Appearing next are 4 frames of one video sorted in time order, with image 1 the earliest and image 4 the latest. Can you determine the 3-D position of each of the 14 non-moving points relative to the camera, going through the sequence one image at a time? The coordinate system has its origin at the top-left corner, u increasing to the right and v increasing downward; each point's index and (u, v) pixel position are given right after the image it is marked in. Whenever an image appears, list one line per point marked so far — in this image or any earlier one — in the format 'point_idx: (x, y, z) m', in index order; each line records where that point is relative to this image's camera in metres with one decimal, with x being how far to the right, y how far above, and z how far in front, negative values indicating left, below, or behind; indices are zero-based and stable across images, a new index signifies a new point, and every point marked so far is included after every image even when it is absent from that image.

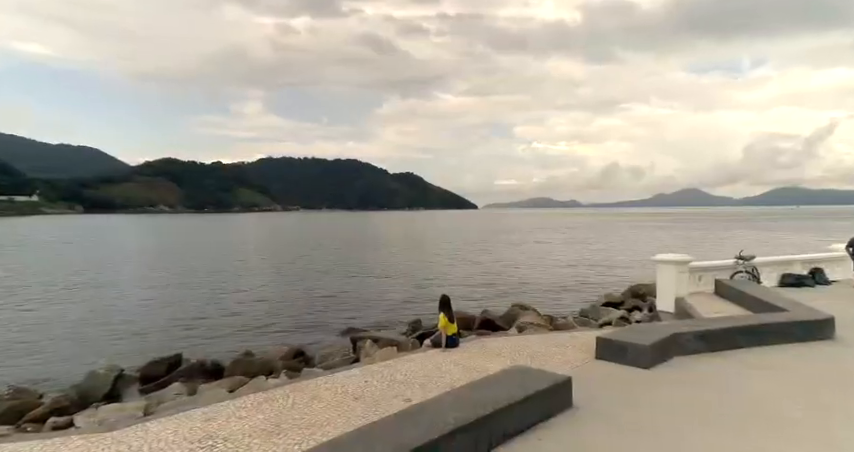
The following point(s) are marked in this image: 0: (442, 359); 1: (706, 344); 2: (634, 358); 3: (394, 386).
0: (+0.3, -2.4, +10.0) m
1: (+5.0, -2.1, +9.9) m
2: (+3.4, -2.2, +9.1) m
3: (-0.5, -2.5, +8.5) m
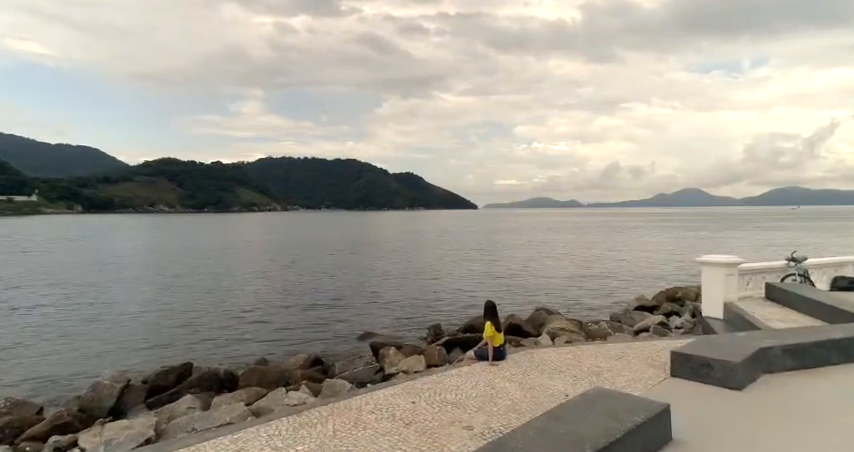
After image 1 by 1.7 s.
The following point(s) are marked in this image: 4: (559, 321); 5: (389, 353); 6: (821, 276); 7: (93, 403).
0: (+1.0, -2.3, +8.8) m
1: (+5.8, -2.1, +8.7) m
2: (+4.2, -2.2, +7.9) m
3: (+0.2, -2.4, +7.3) m
4: (+4.5, -3.2, +18.8) m
5: (-1.0, -3.3, +14.4) m
6: (+12.6, -1.6, +17.8) m
7: (-7.3, -3.9, +12.1) m
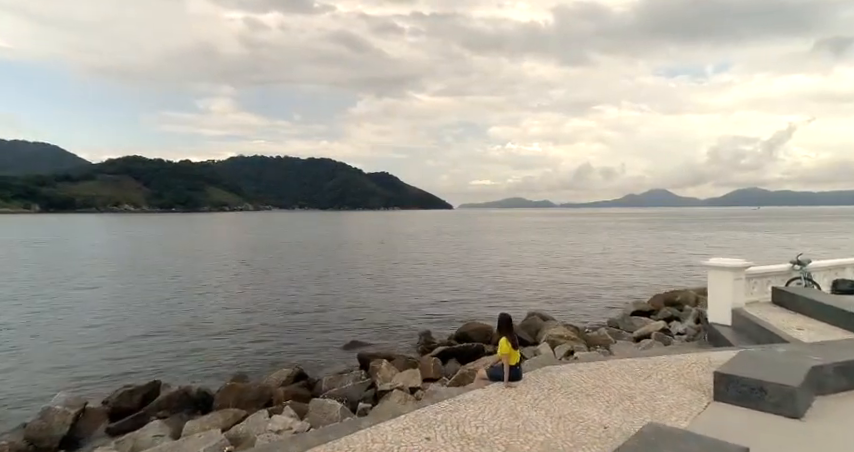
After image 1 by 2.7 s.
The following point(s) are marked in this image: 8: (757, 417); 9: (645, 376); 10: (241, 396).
0: (+1.2, -2.4, +7.7) m
1: (+5.9, -2.2, +7.8) m
2: (+4.4, -2.2, +6.9) m
3: (+0.5, -2.5, +6.2) m
4: (+4.2, -3.2, +17.9) m
5: (-1.1, -3.4, +13.2) m
6: (+12.3, -1.7, +17.2) m
7: (-7.3, -3.9, +10.6) m
8: (+4.1, -2.4, +6.9) m
9: (+3.4, -2.3, +8.7) m
10: (-4.0, -3.7, +11.9) m
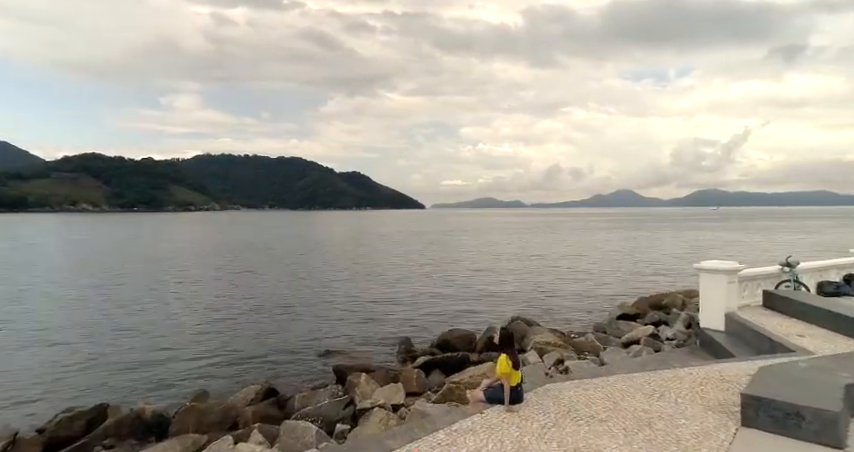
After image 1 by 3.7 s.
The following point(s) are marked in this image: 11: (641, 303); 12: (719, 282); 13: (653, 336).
0: (+1.1, -2.4, +6.7) m
1: (+5.8, -2.2, +7.1) m
2: (+4.3, -2.3, +6.1) m
3: (+0.4, -2.5, +5.2) m
4: (+3.5, -3.3, +17.1) m
5: (-1.5, -3.4, +12.2) m
6: (+11.7, -1.7, +16.8) m
7: (-7.5, -4.0, +9.2) m
8: (+4.0, -2.4, +6.1) m
9: (+3.3, -2.4, +7.8) m
10: (-4.3, -3.7, +10.7) m
11: (+7.6, -2.7, +19.7) m
12: (+7.5, -1.4, +14.2) m
13: (+6.6, -3.2, +16.2) m
